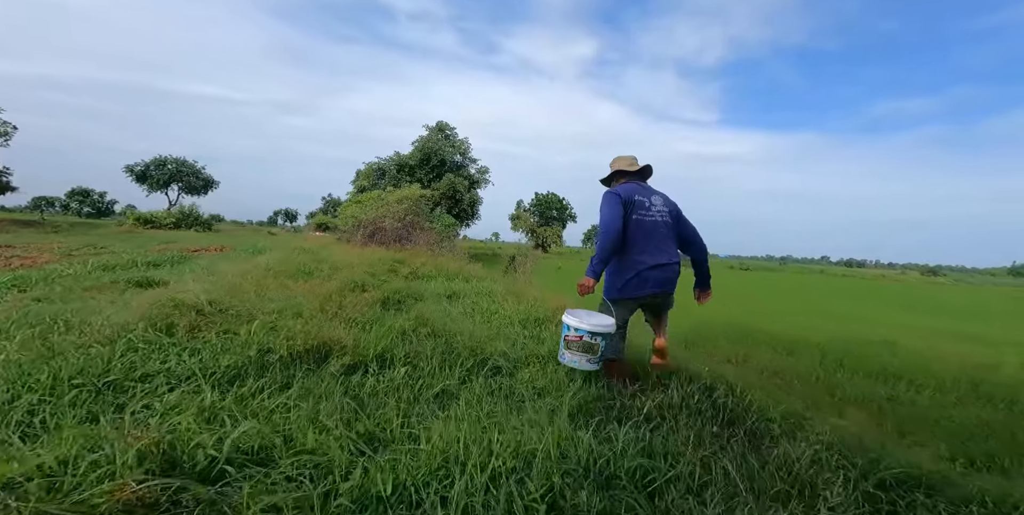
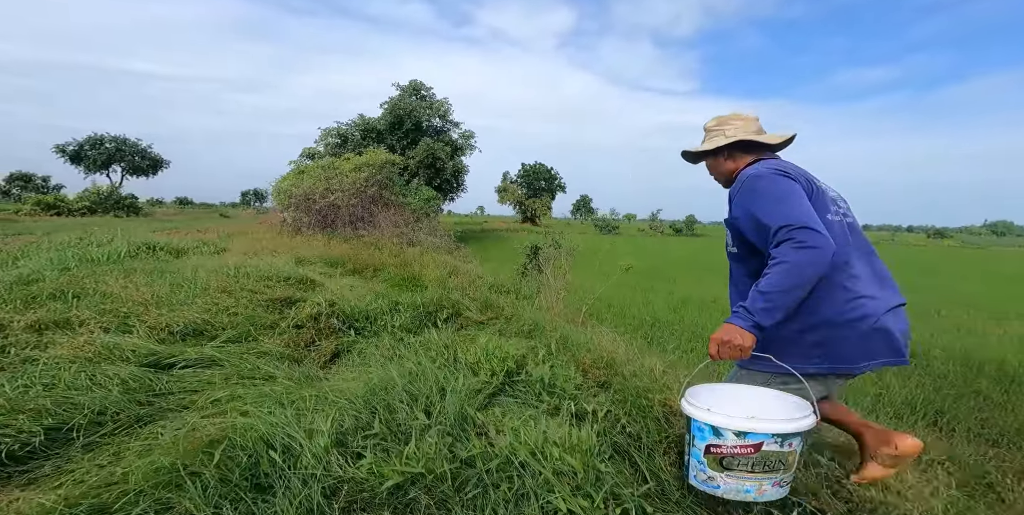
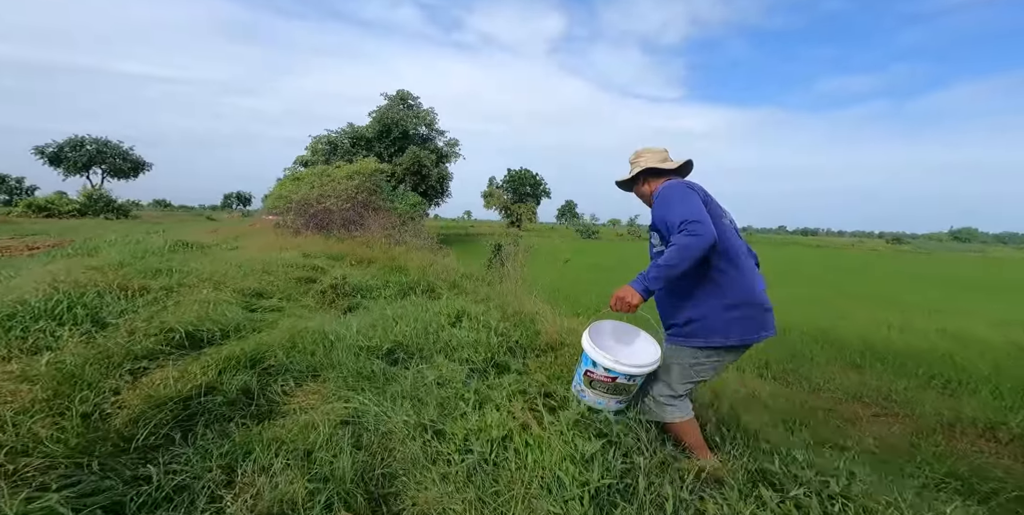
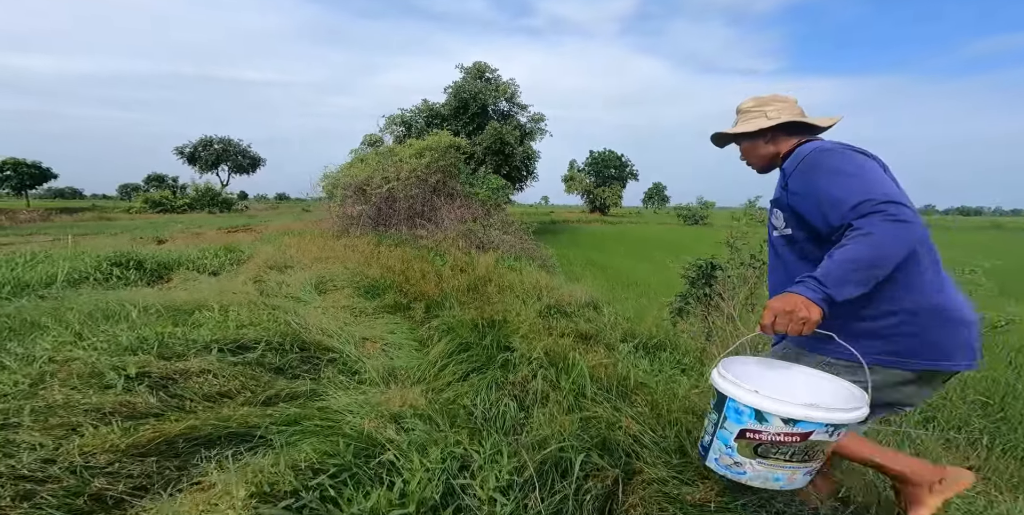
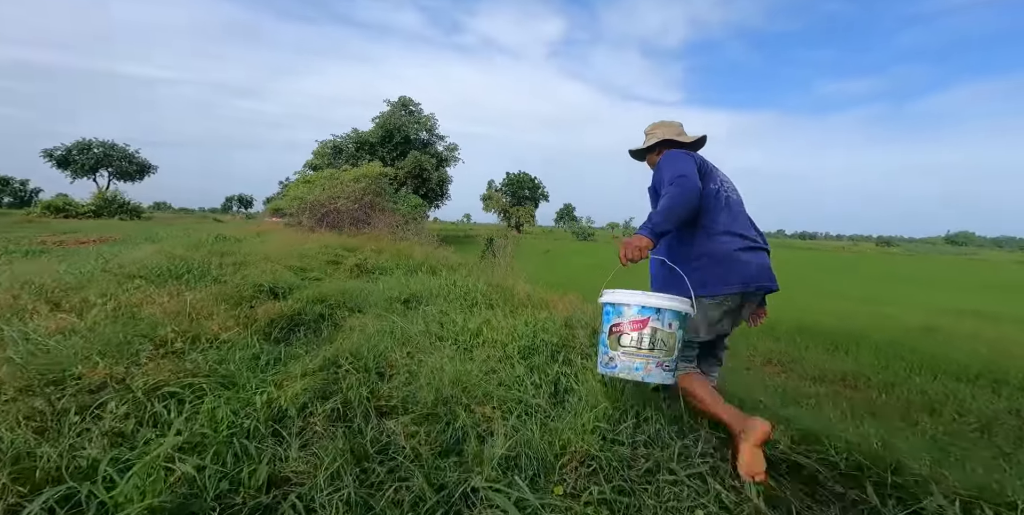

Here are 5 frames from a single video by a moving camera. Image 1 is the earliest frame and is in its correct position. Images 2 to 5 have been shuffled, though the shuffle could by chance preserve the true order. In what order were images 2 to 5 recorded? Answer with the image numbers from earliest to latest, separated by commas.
5, 3, 2, 4
